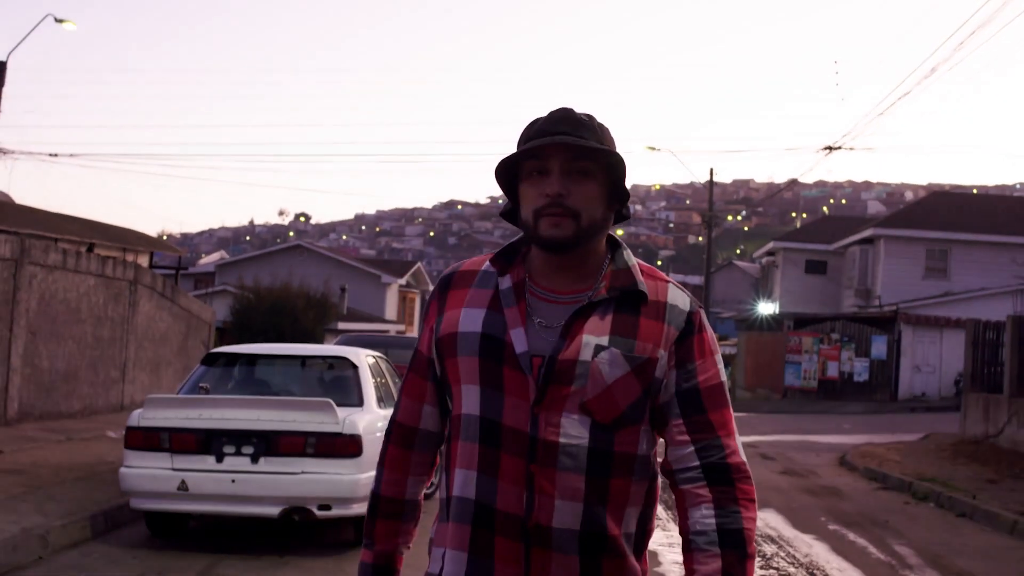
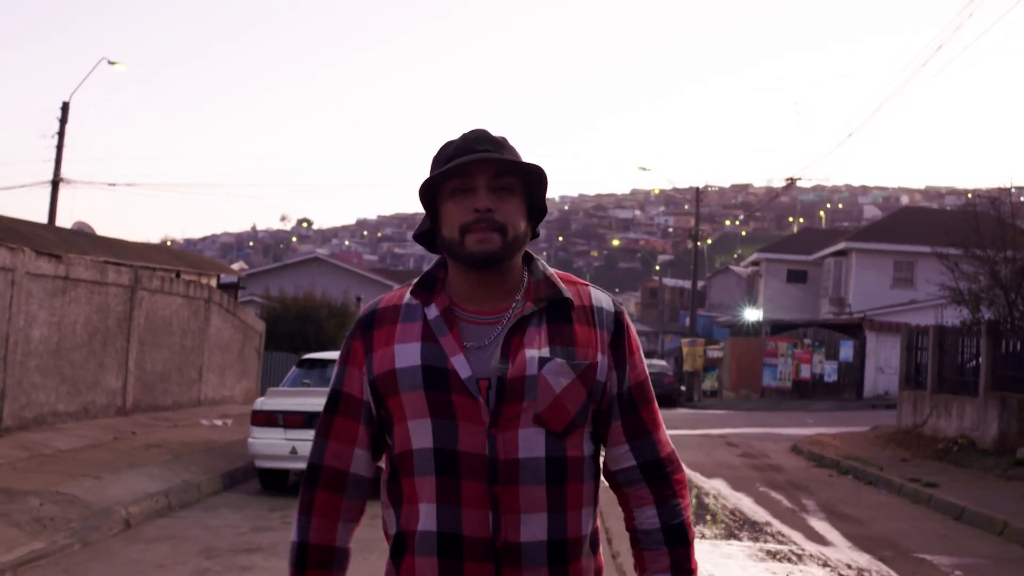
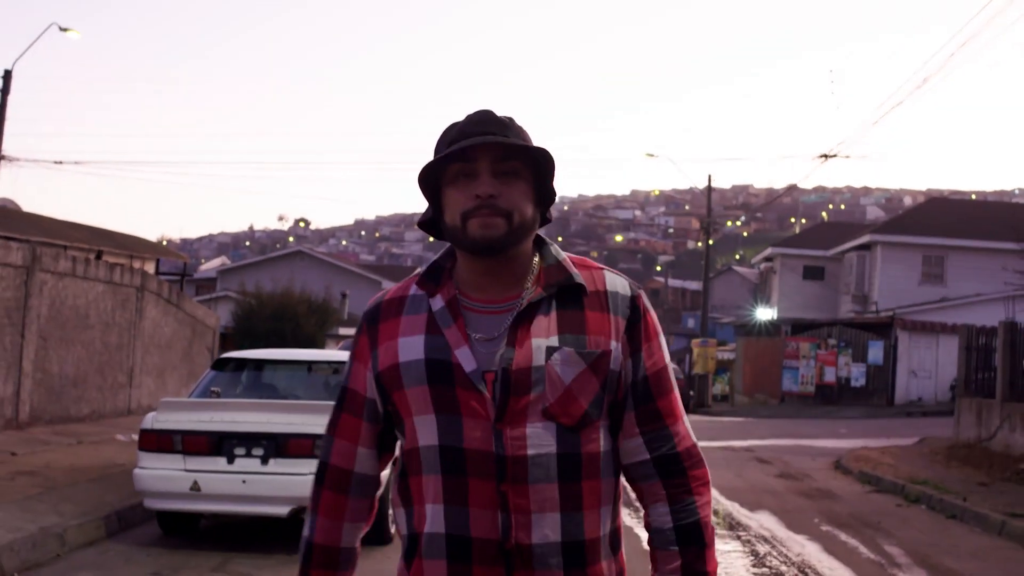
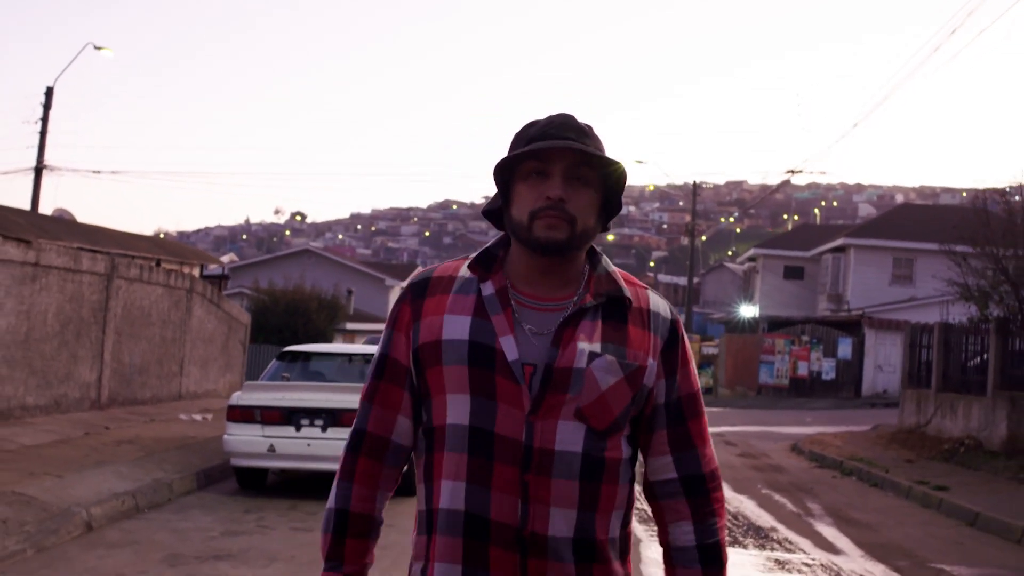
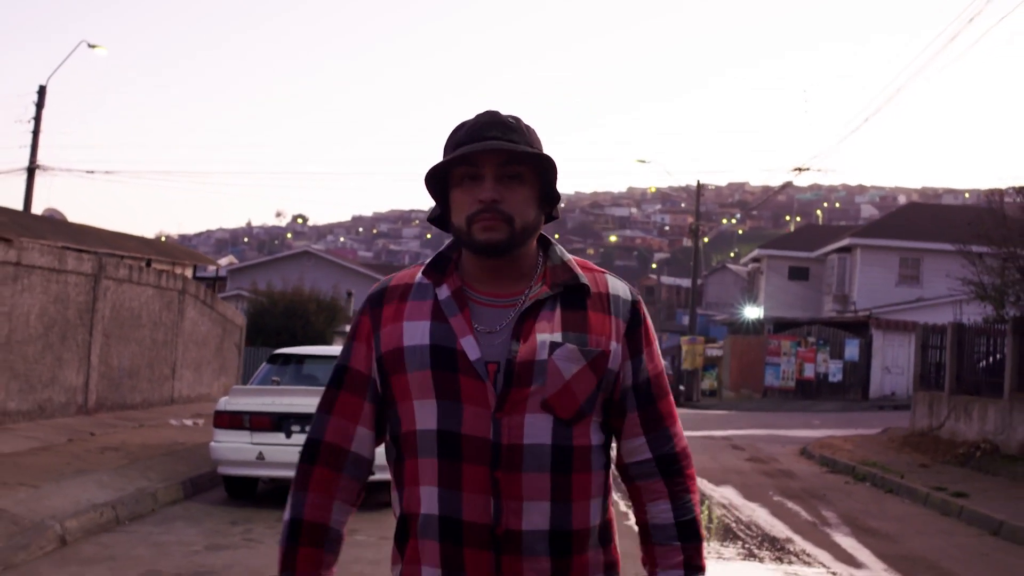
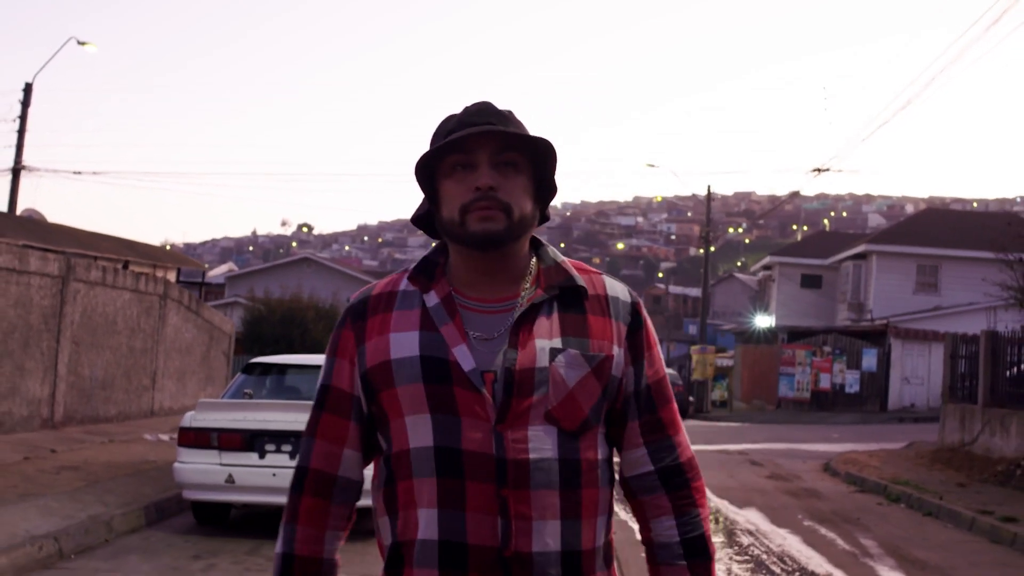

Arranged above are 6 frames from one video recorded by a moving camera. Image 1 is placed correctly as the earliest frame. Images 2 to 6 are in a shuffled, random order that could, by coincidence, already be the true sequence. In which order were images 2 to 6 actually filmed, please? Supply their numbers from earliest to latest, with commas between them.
3, 6, 5, 4, 2
